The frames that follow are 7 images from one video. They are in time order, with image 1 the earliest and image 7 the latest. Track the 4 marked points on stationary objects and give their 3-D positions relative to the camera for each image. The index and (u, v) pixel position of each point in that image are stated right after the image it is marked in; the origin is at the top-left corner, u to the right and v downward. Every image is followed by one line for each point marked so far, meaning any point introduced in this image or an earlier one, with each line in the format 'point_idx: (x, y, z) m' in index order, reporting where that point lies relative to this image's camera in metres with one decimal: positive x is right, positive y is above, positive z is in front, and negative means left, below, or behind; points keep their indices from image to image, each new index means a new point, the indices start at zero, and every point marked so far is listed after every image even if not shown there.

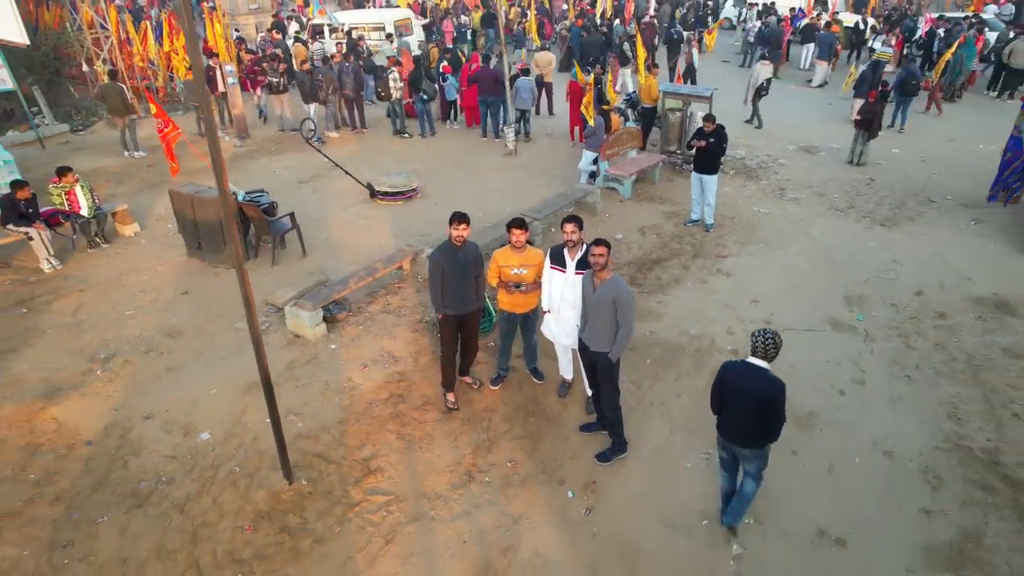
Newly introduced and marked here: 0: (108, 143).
0: (-7.1, +2.6, +11.6) m
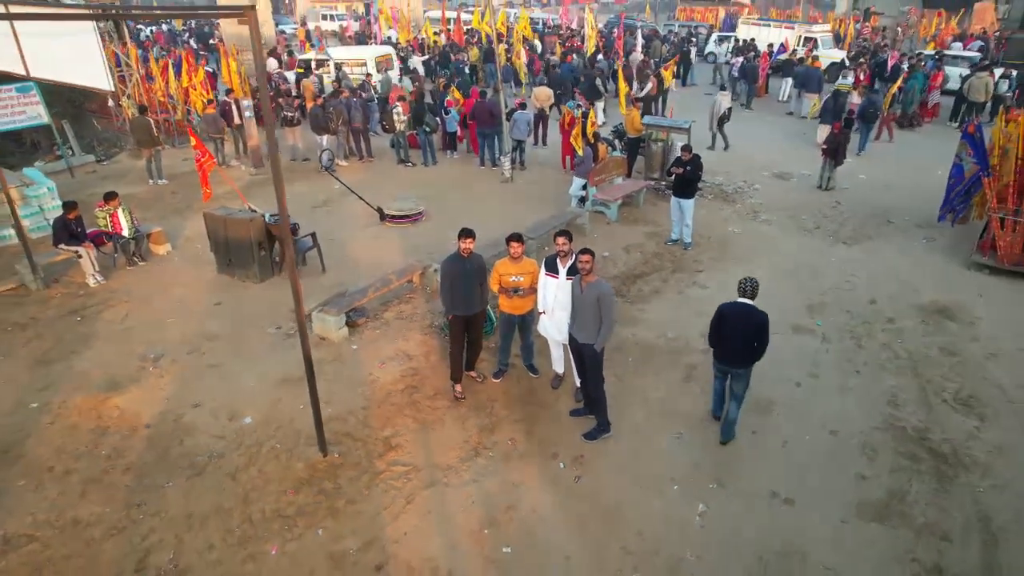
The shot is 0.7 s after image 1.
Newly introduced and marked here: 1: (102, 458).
0: (-7.2, +2.2, +12.5) m
1: (-3.2, -1.3, +5.1) m
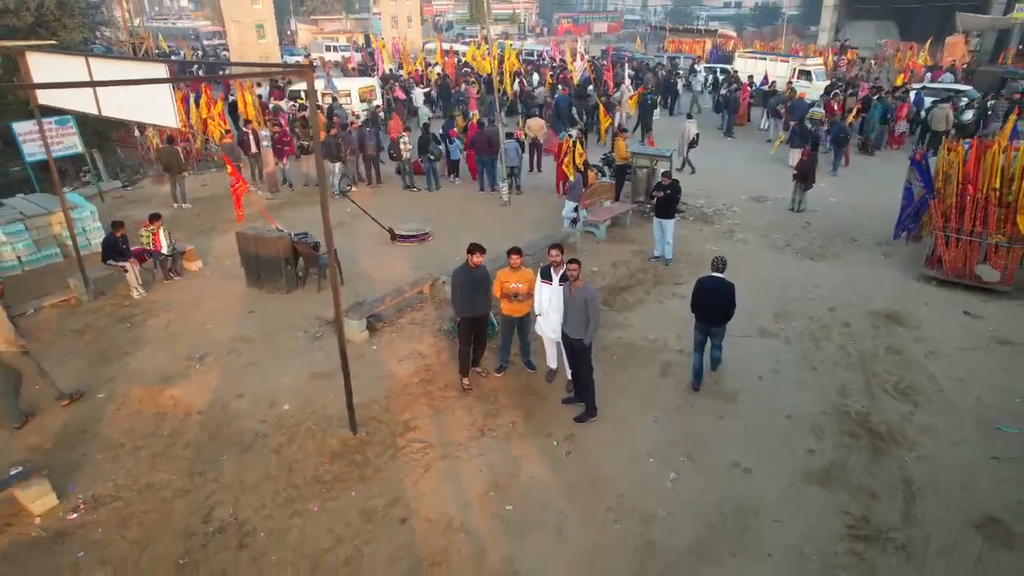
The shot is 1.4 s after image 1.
0: (-7.2, +1.9, +13.5) m
1: (-3.2, -1.3, +6.0) m
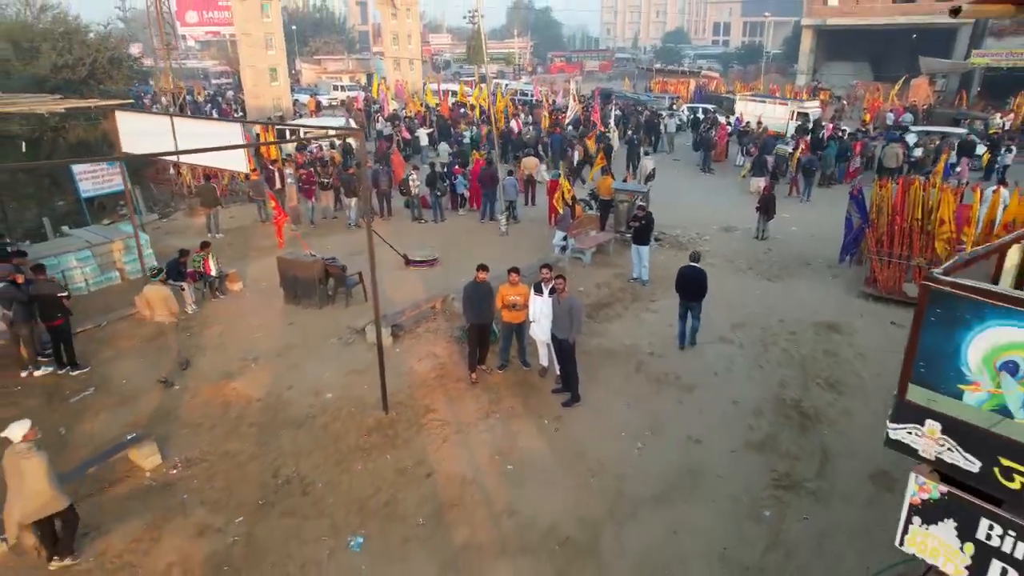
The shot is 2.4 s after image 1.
0: (-7.3, +1.4, +15.1) m
1: (-3.2, -1.5, +7.5) m
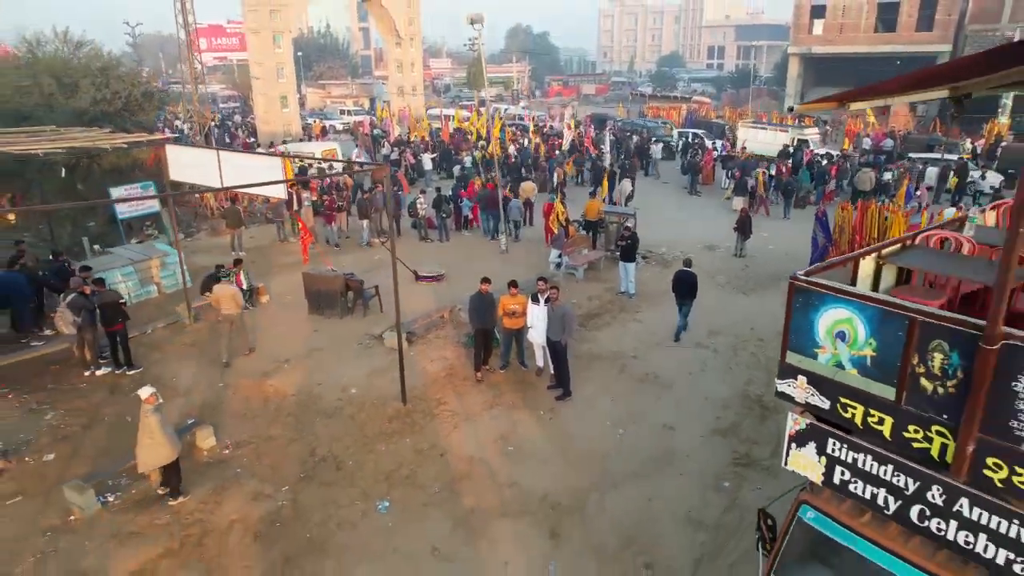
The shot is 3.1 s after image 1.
0: (-7.3, +1.0, +16.4) m
1: (-3.2, -1.6, +8.7) m
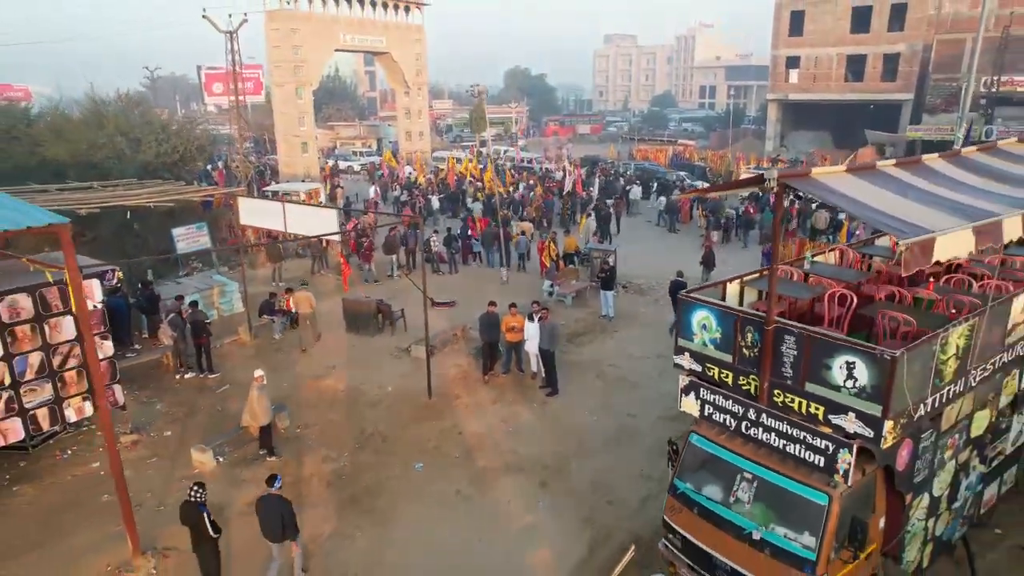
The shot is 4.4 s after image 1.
0: (-7.3, +0.3, +19.0) m
1: (-3.2, -1.9, +11.3) m
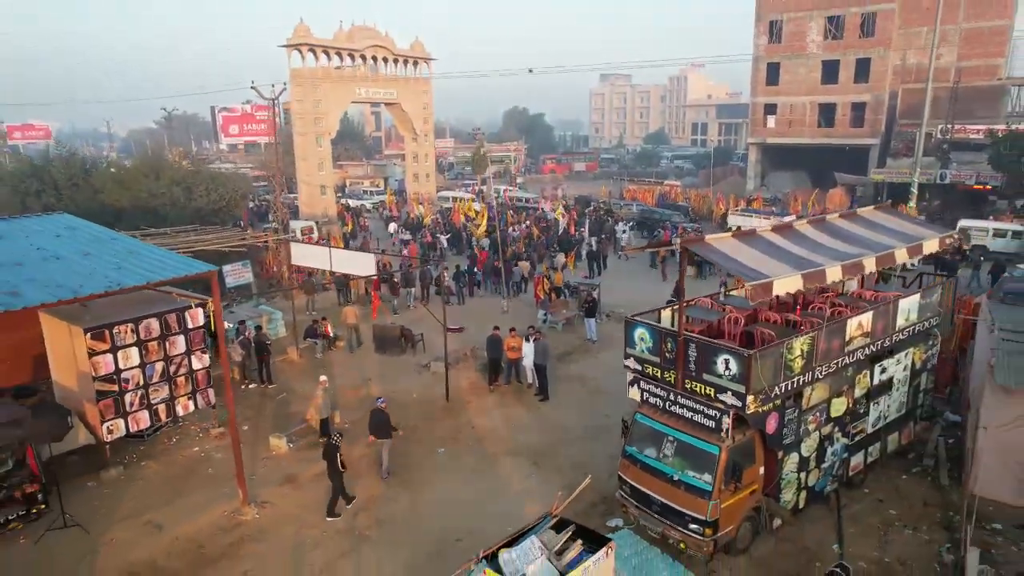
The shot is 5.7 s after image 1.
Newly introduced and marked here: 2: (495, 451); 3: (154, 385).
0: (-7.3, -0.7, +22.1) m
1: (-3.2, -2.5, +14.2) m
2: (-0.3, -3.1, +12.4) m
3: (-6.1, -1.7, +11.3) m
